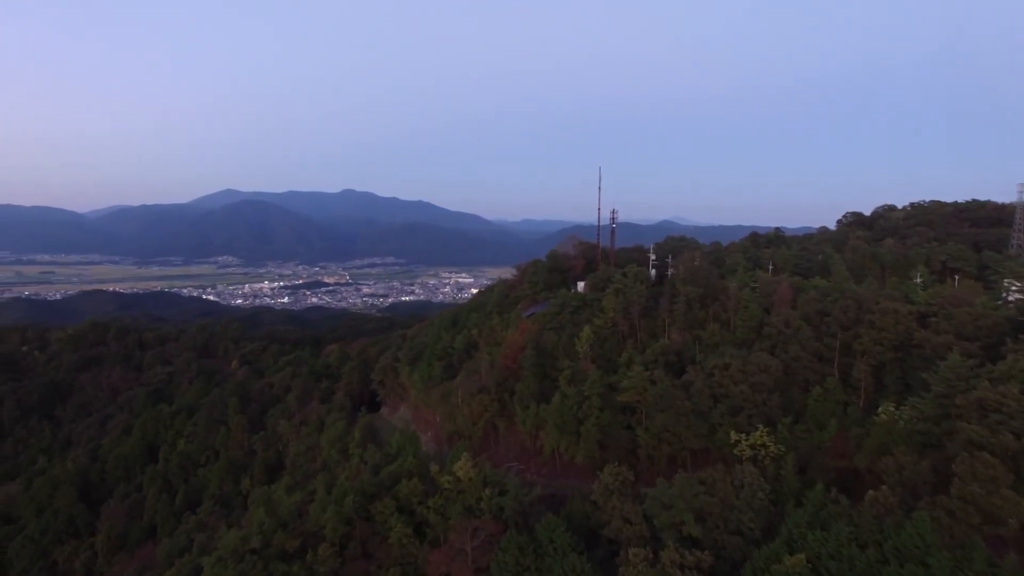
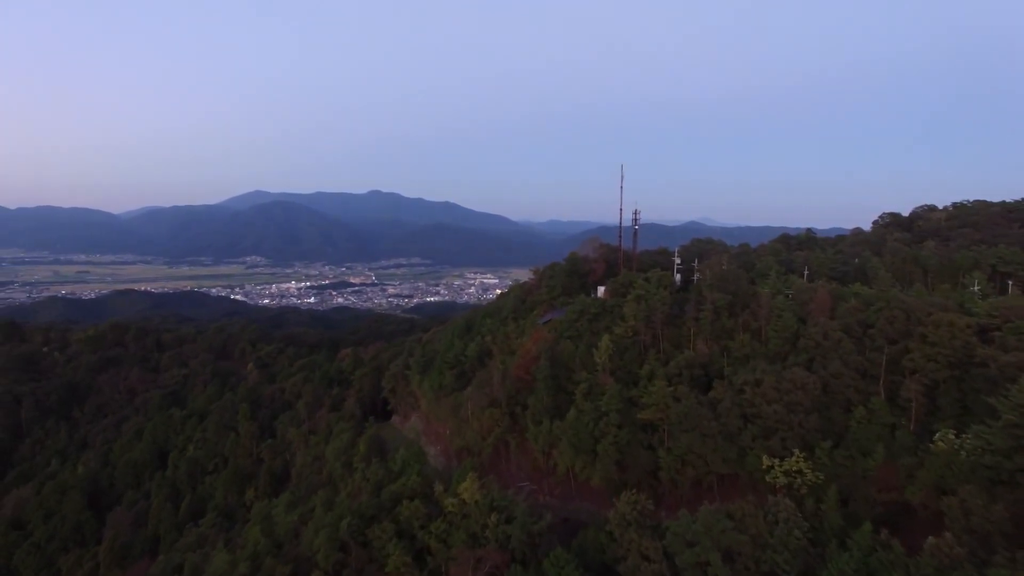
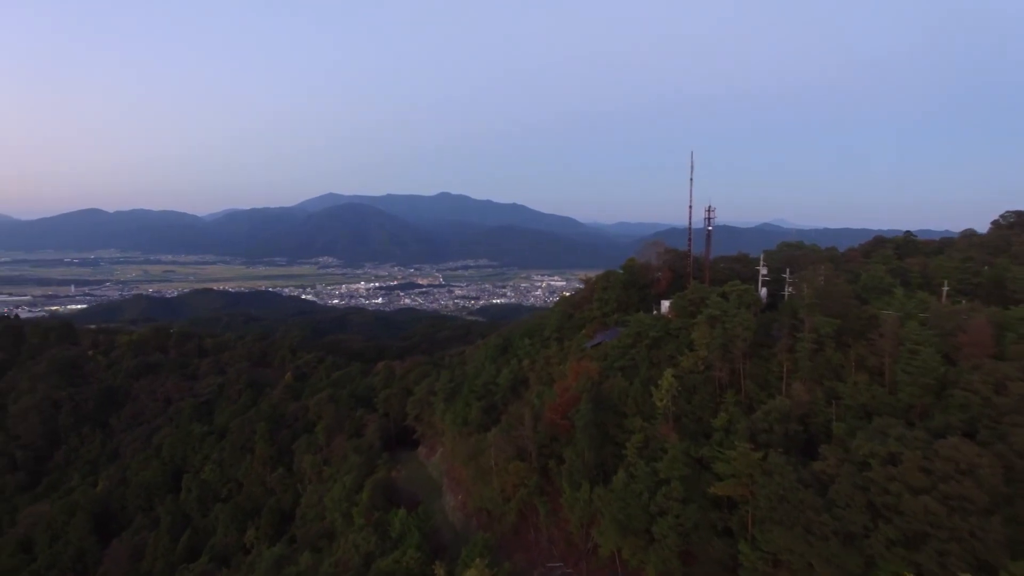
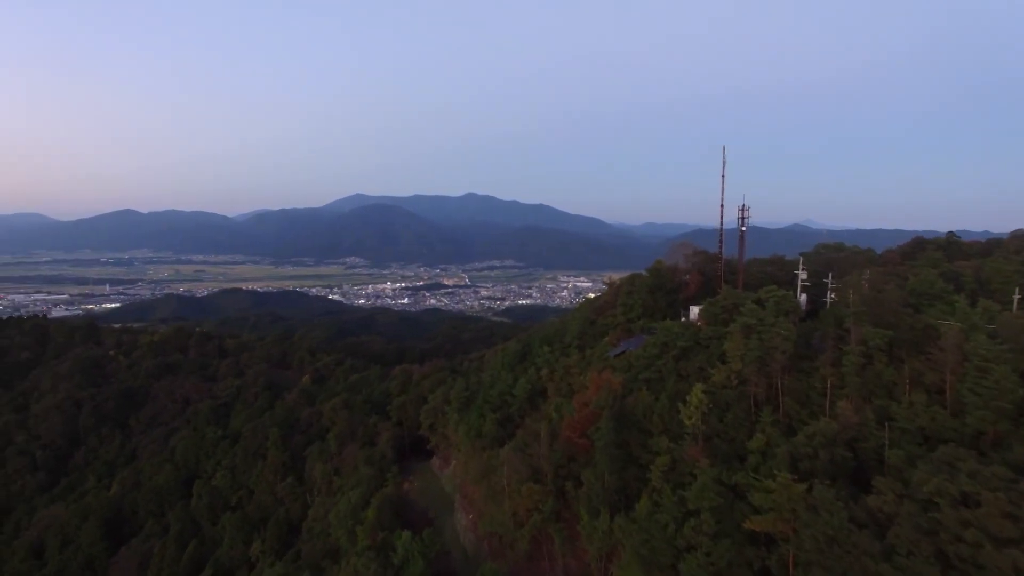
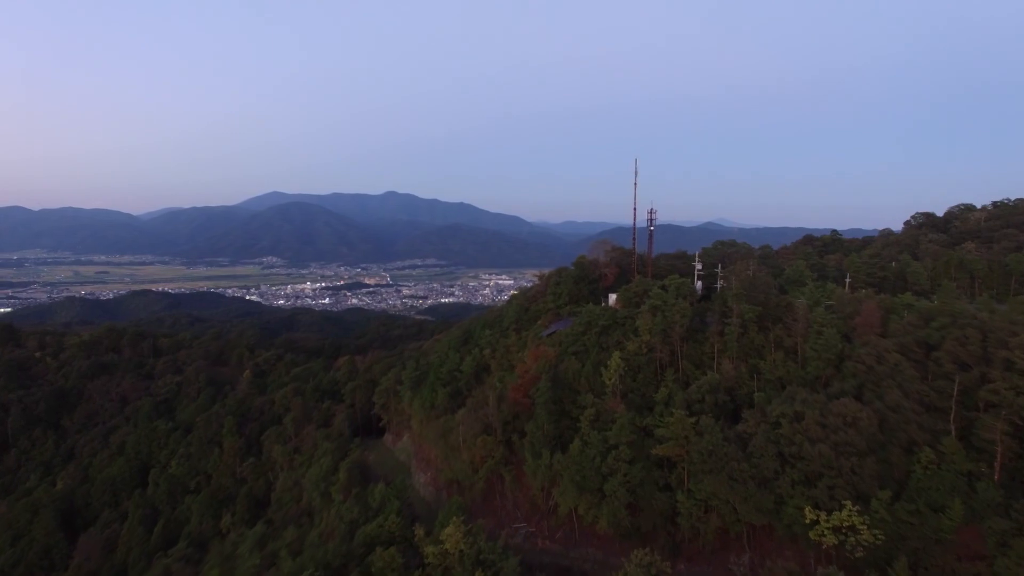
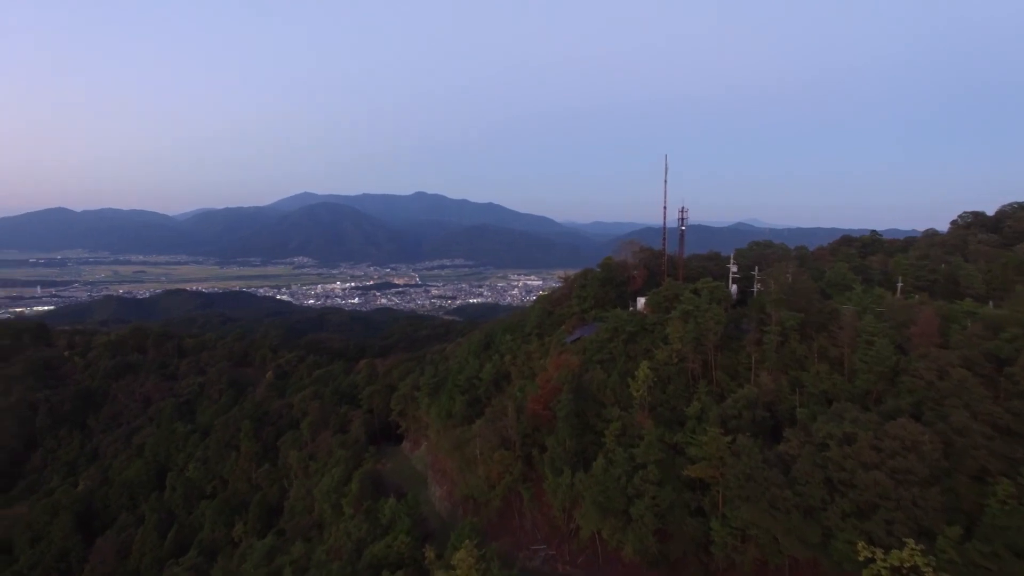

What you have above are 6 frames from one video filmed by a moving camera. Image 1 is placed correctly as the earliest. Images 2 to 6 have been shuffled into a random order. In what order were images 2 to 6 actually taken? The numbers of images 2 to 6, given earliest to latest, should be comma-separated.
2, 5, 6, 3, 4
